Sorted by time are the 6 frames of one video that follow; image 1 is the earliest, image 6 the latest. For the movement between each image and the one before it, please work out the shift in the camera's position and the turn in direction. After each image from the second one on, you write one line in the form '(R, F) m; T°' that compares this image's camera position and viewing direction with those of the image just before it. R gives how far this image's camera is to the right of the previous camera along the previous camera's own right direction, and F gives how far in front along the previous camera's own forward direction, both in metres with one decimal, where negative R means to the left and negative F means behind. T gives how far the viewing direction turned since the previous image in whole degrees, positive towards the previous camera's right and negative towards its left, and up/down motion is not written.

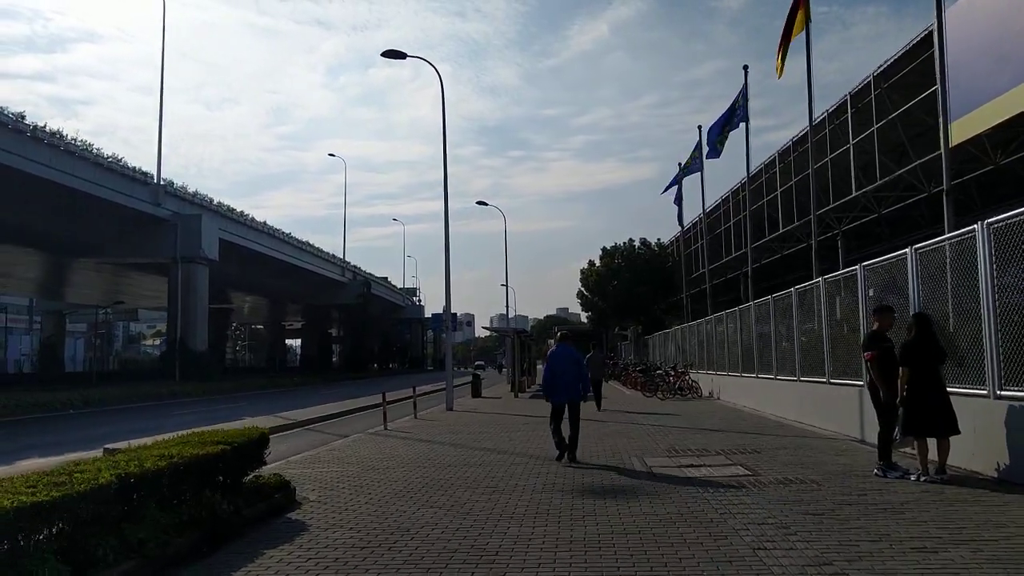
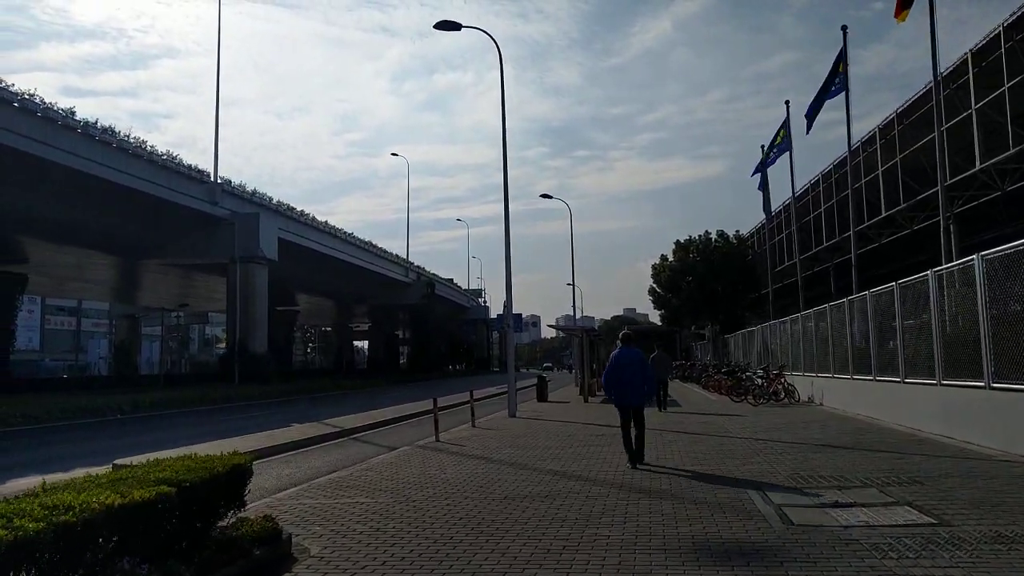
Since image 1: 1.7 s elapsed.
(-0.1, +2.8) m; -4°
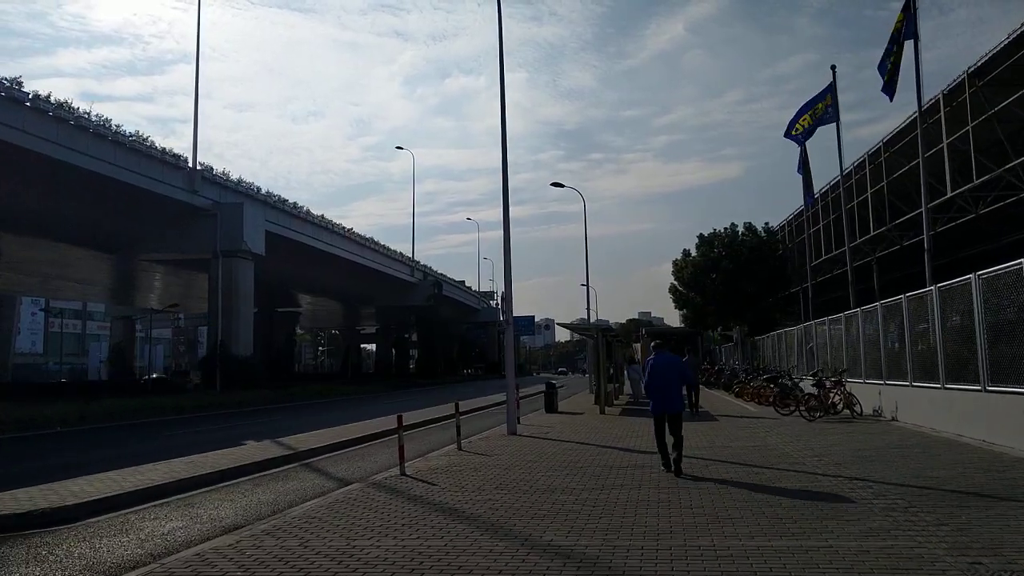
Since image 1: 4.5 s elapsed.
(+0.3, +4.5) m; -1°
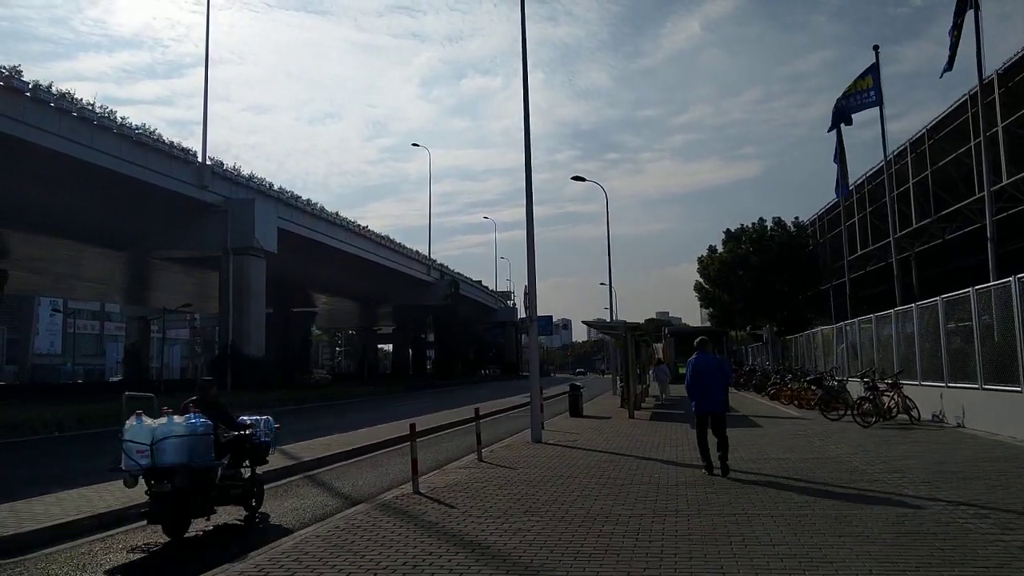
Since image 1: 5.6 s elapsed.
(-0.2, +1.7) m; -1°
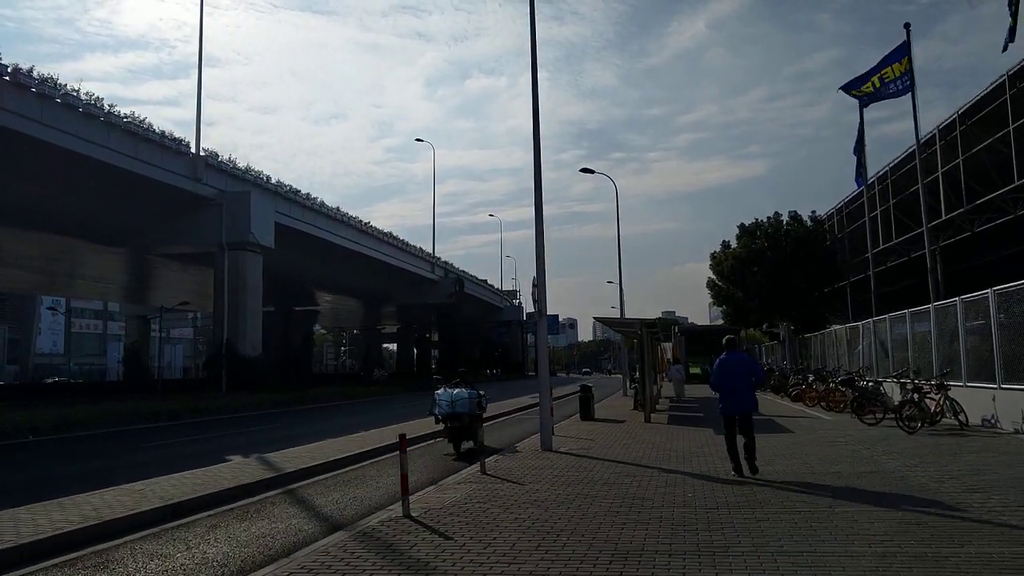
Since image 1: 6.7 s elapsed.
(0.0, +1.7) m; 0°
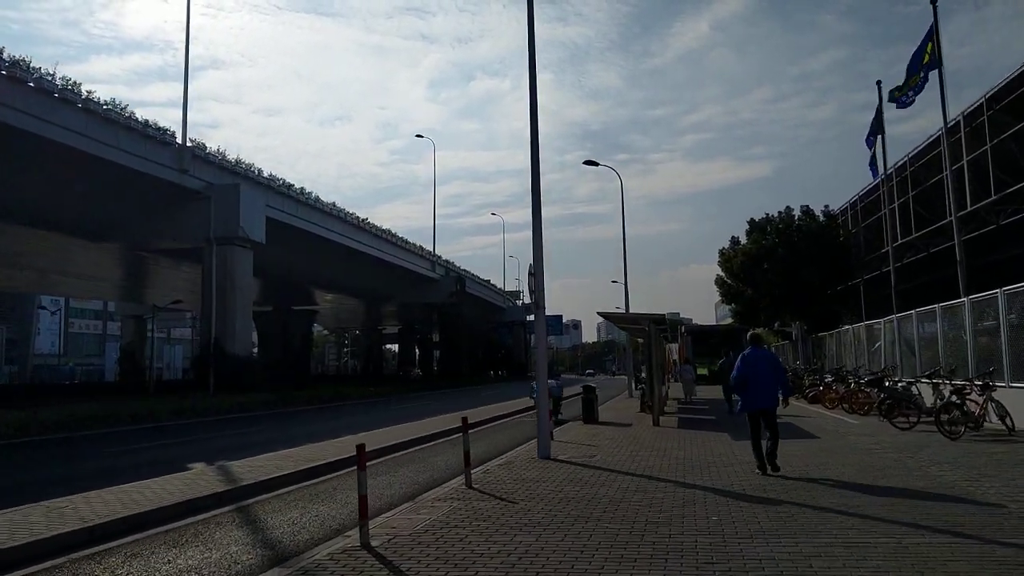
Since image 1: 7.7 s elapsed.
(+0.2, +1.8) m; 0°
